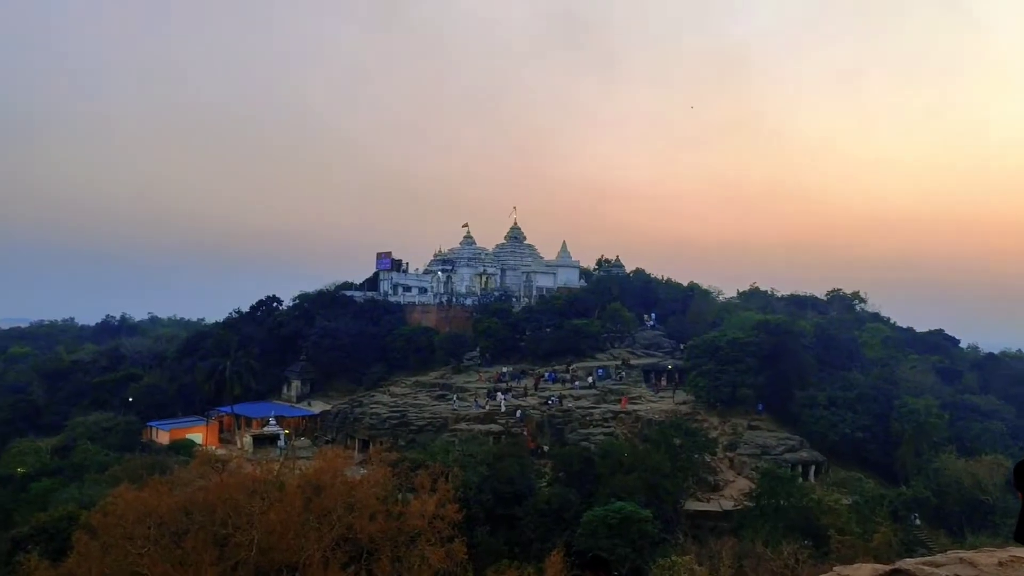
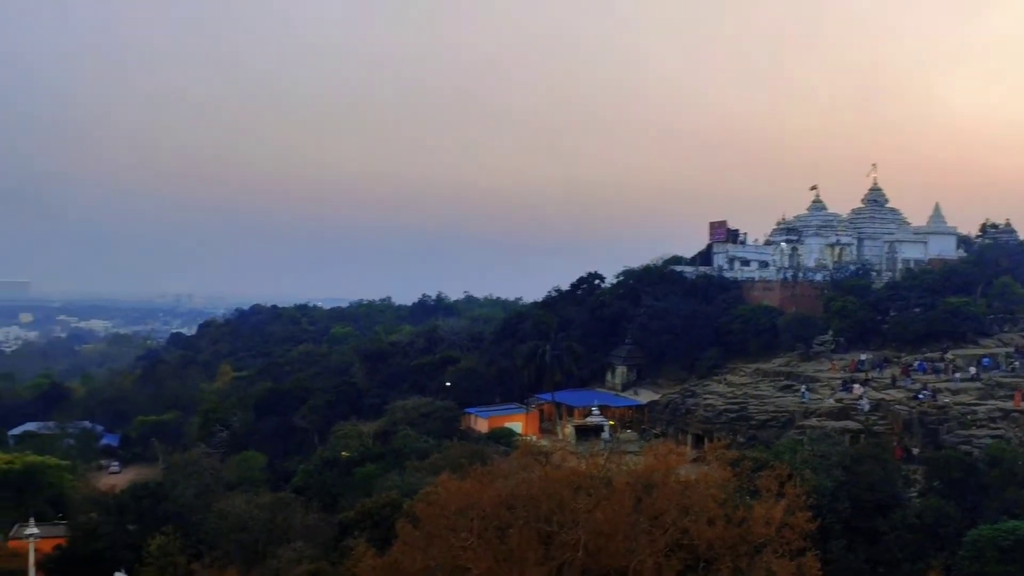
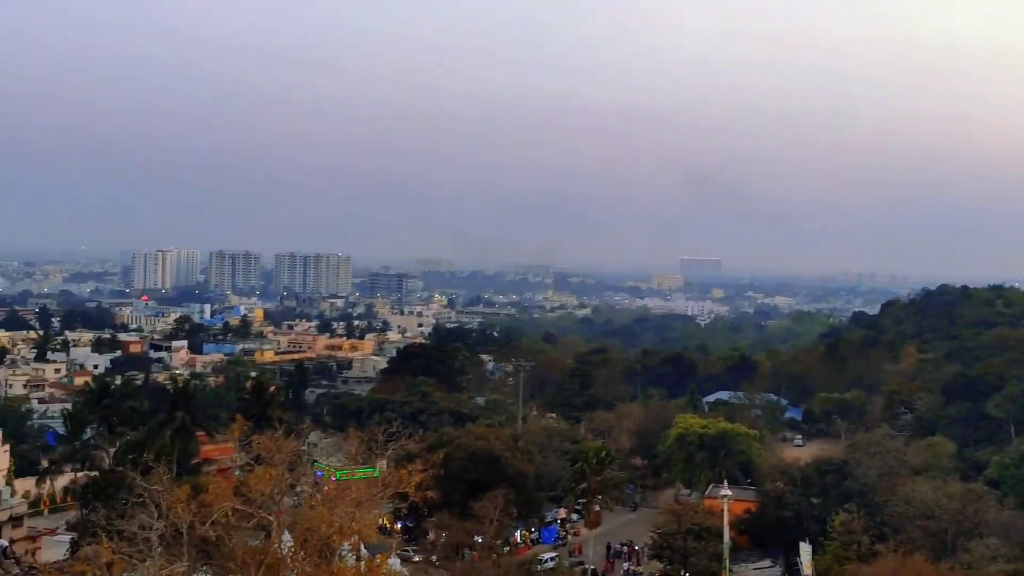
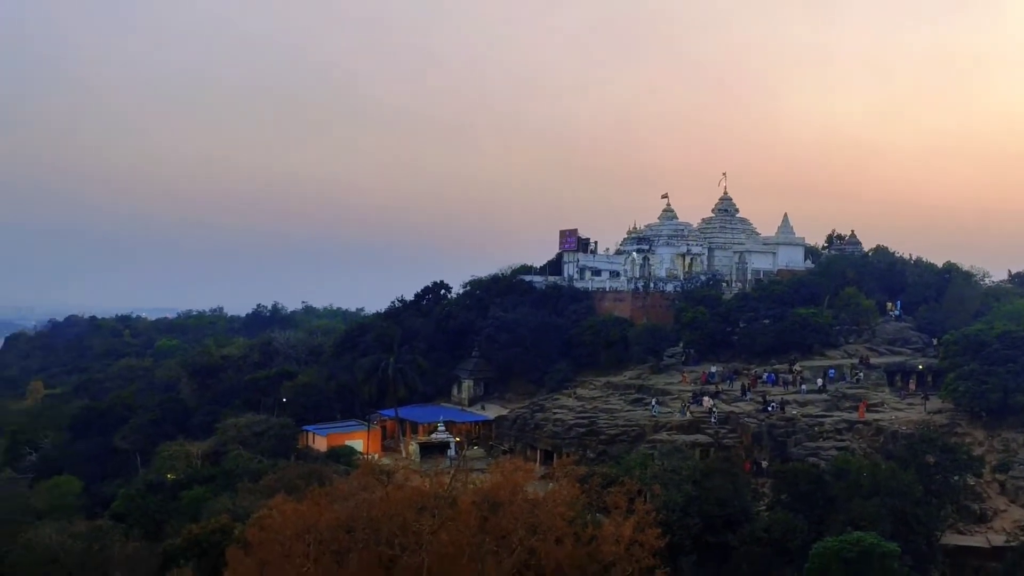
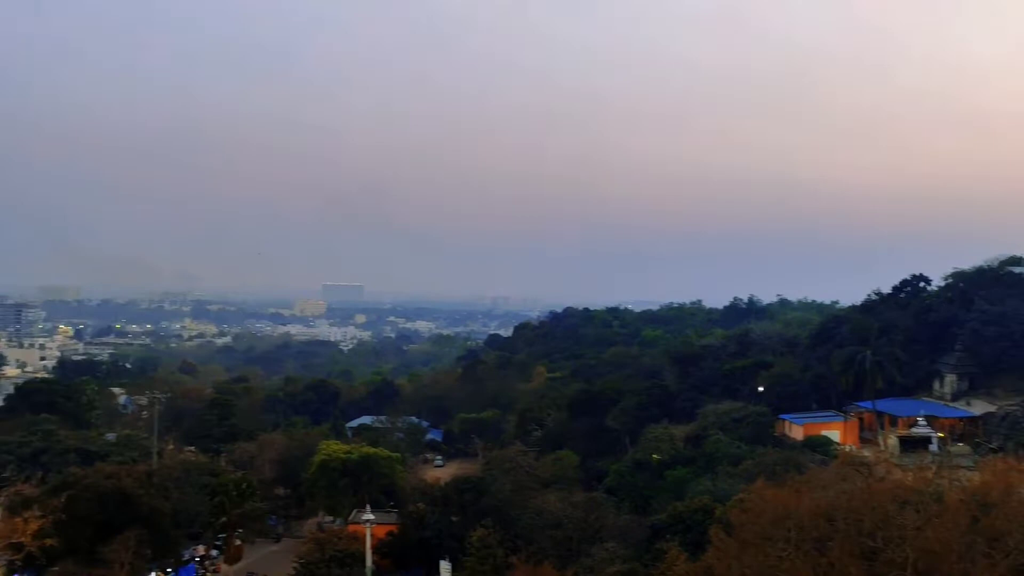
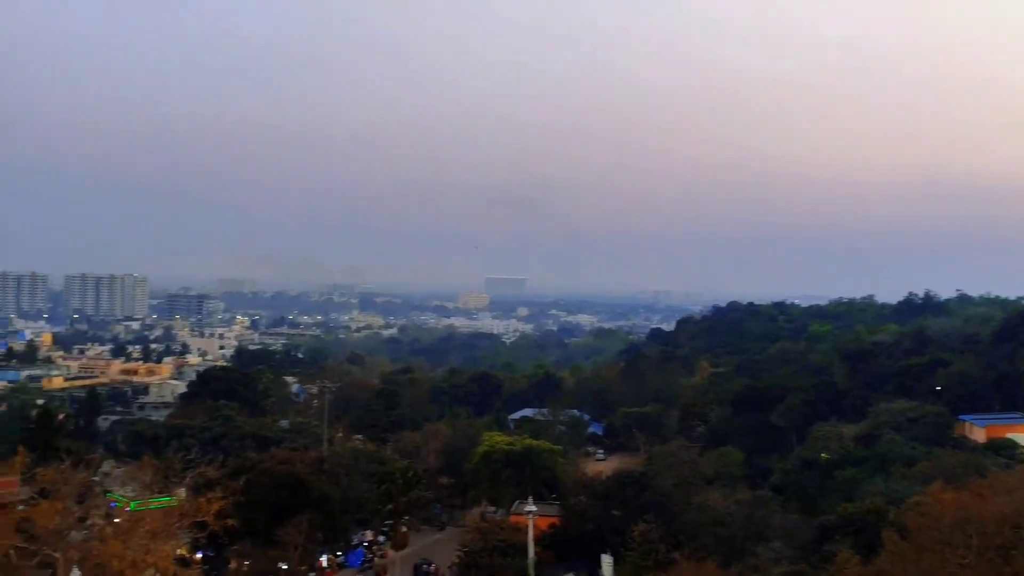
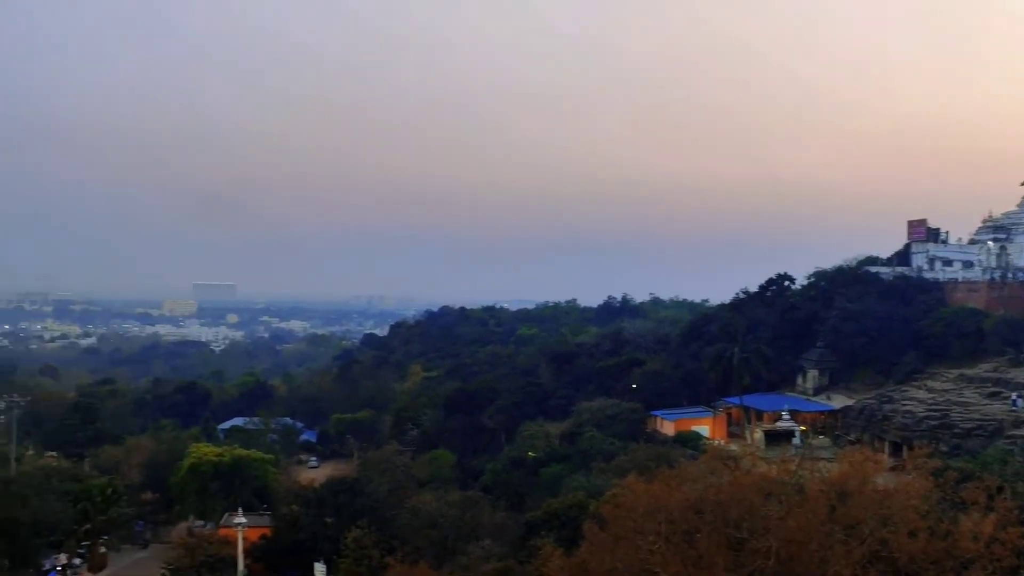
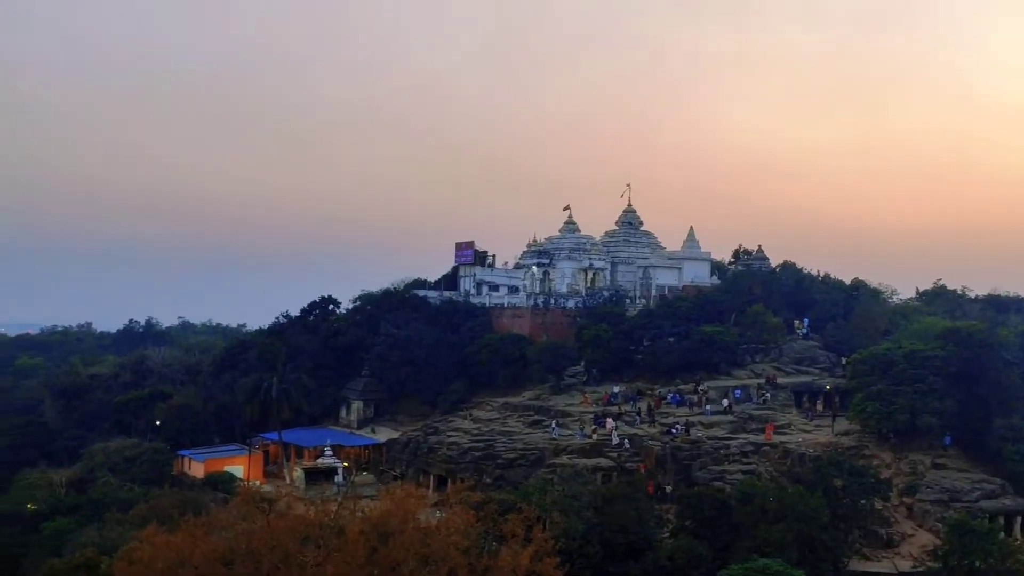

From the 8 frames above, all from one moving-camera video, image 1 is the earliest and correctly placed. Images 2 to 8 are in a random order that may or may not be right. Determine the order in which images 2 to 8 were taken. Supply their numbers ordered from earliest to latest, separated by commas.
8, 4, 2, 7, 5, 6, 3
